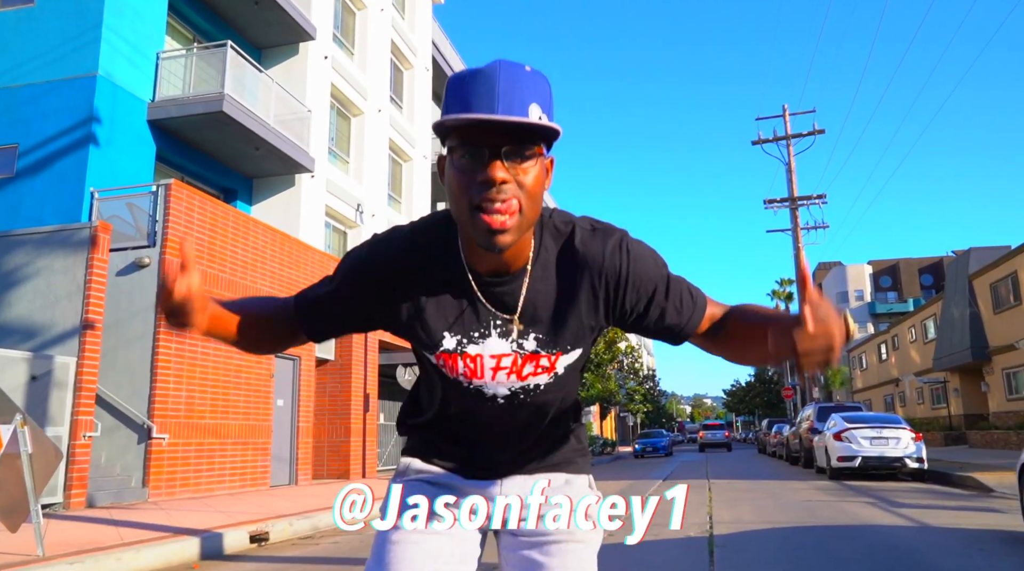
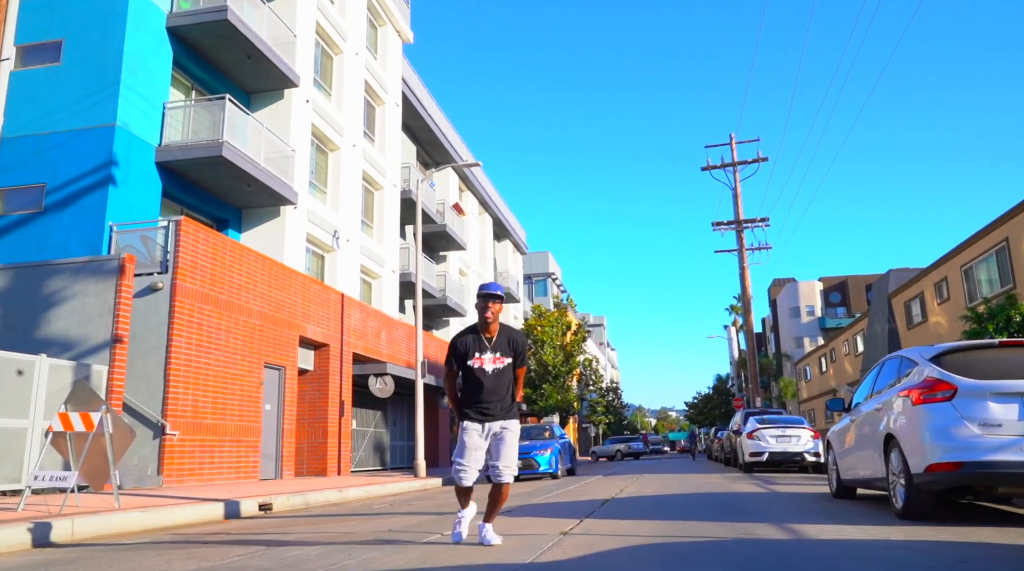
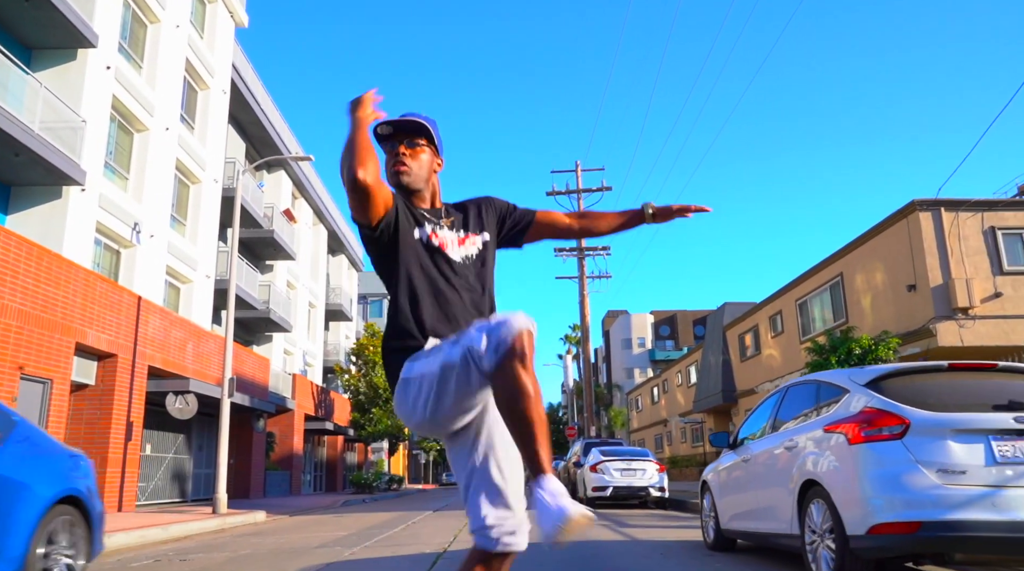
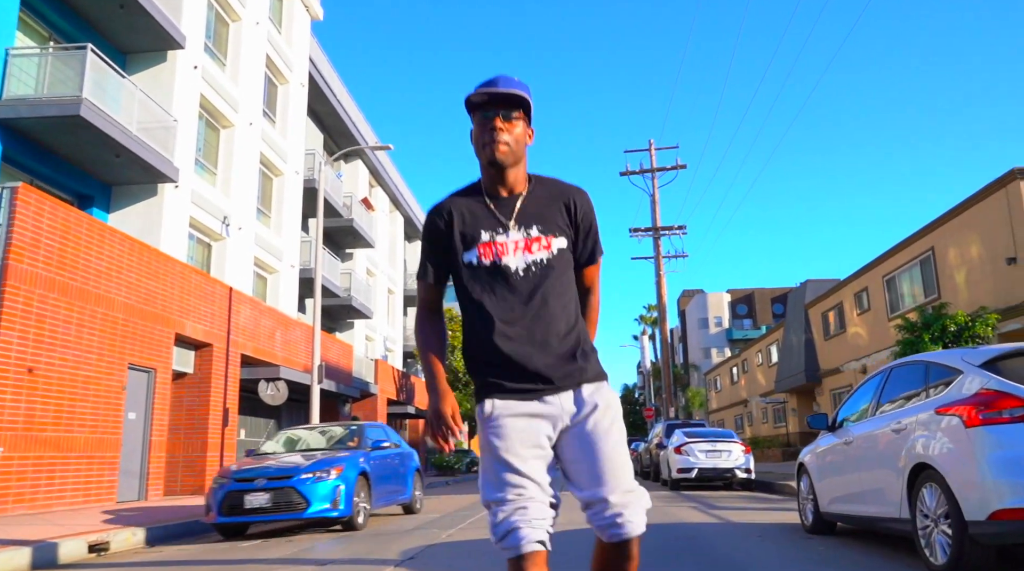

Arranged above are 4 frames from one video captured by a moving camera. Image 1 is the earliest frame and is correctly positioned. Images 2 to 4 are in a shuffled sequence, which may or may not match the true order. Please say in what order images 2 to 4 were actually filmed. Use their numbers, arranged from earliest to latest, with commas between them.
2, 4, 3
